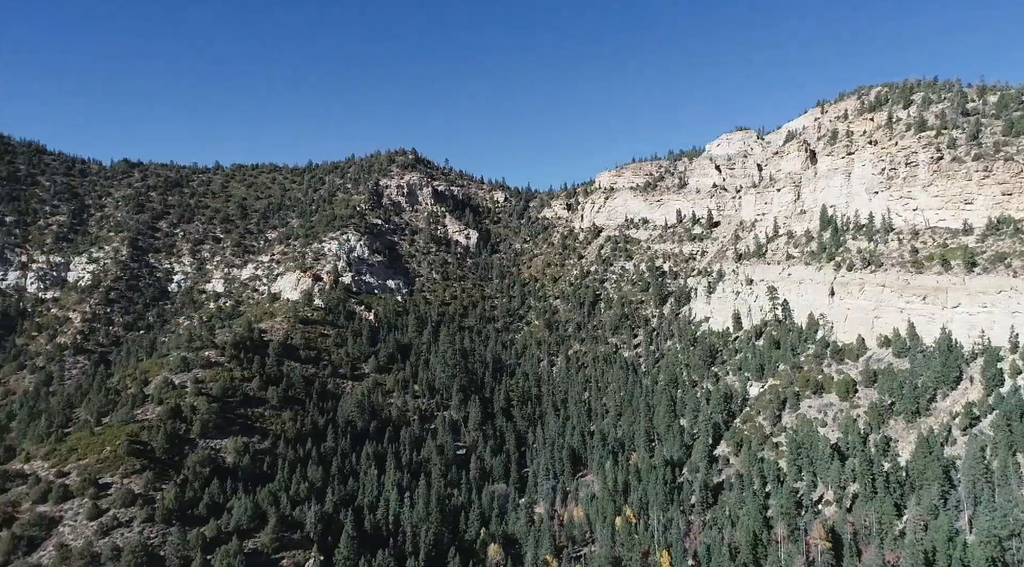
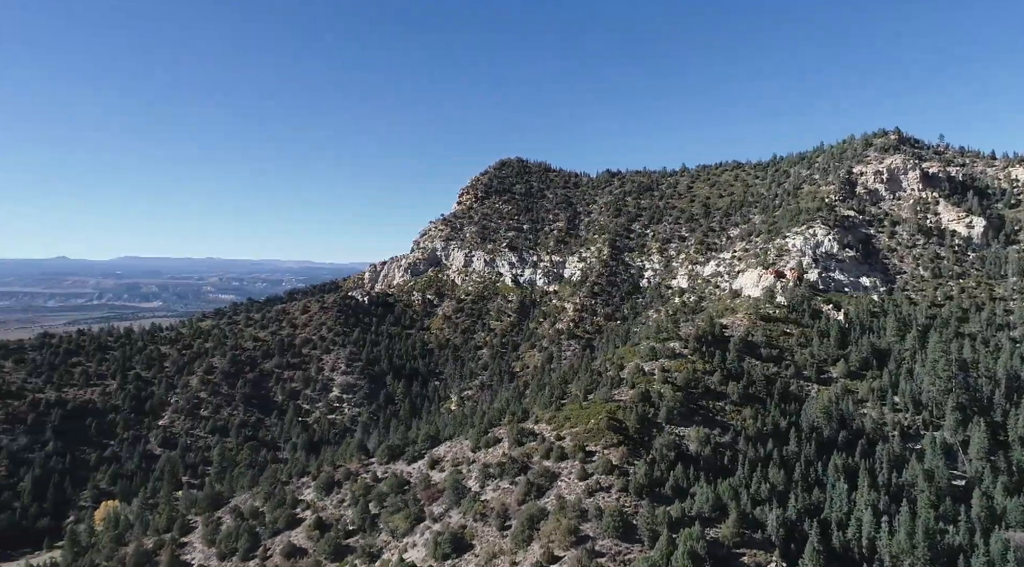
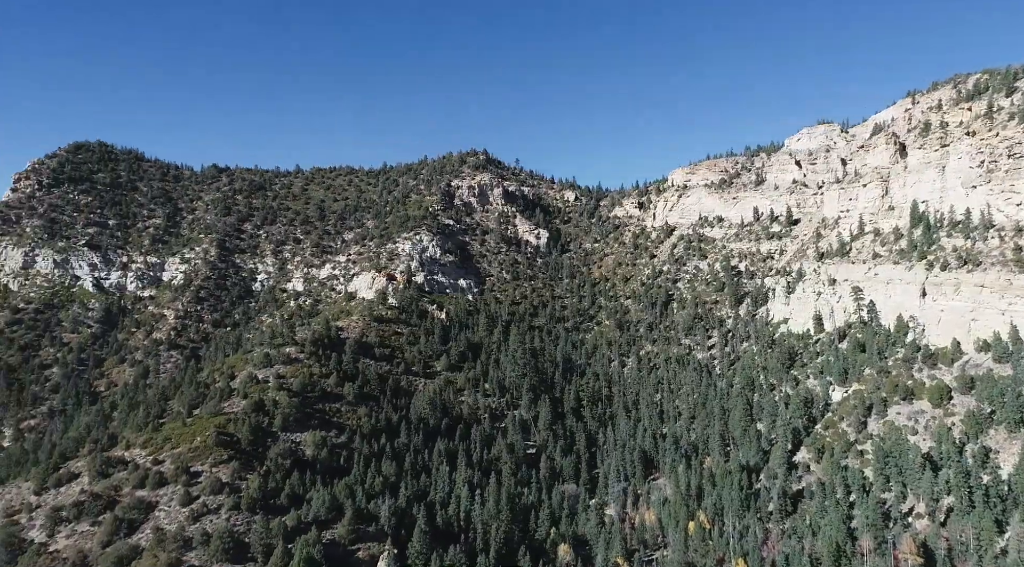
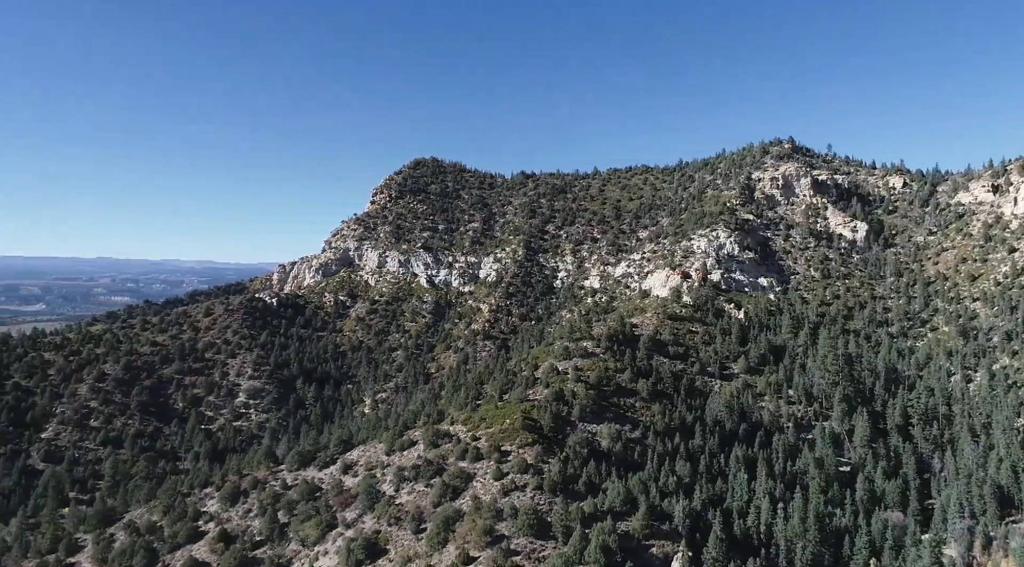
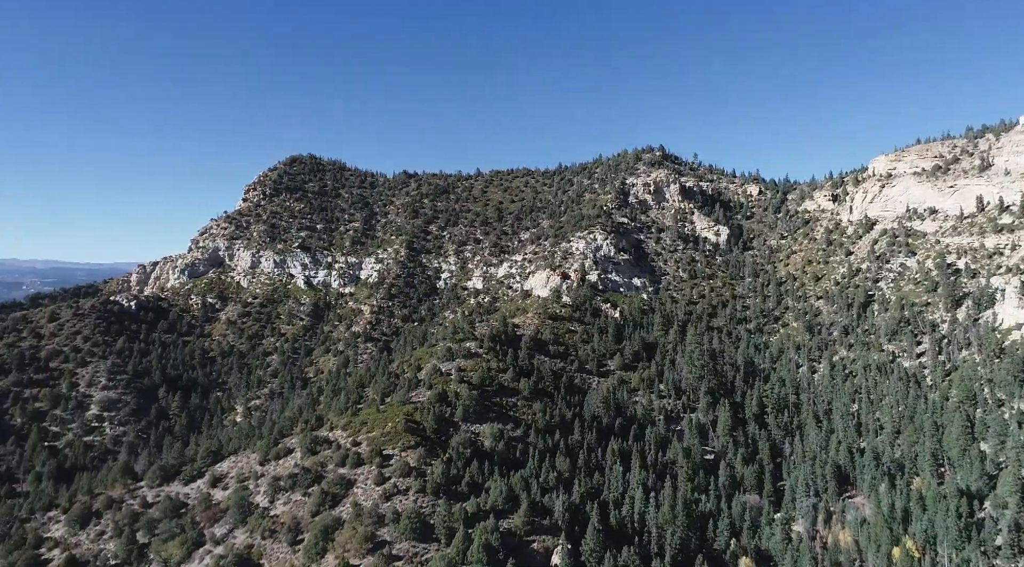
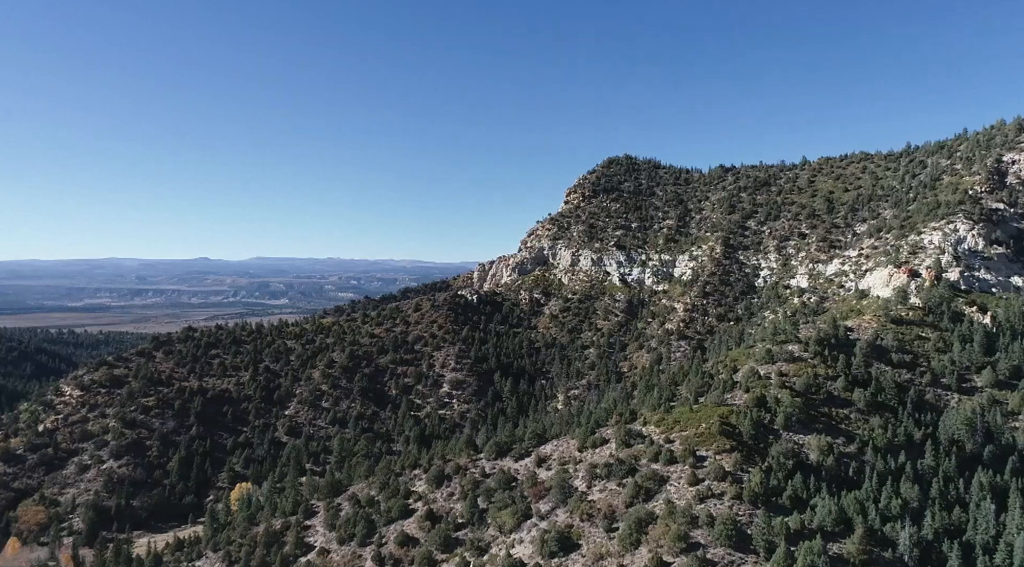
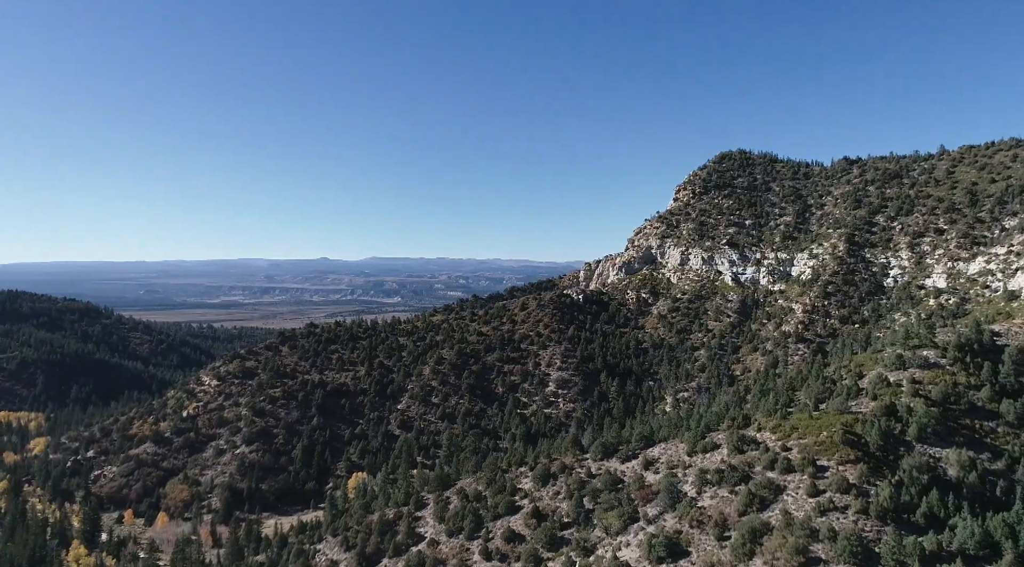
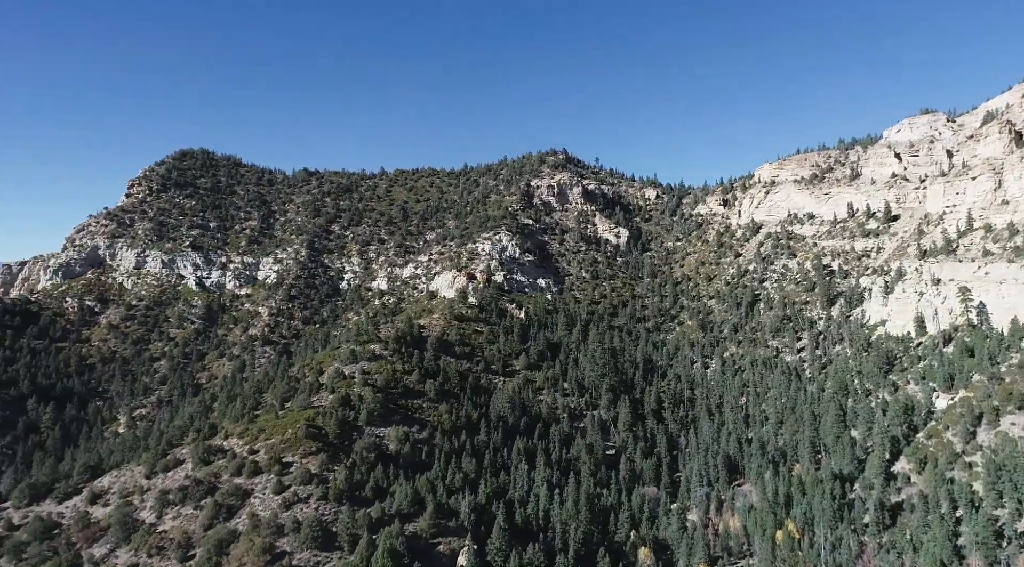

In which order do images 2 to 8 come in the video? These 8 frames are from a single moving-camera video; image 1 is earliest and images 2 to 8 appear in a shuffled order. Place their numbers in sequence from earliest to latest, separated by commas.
3, 8, 5, 4, 2, 6, 7
